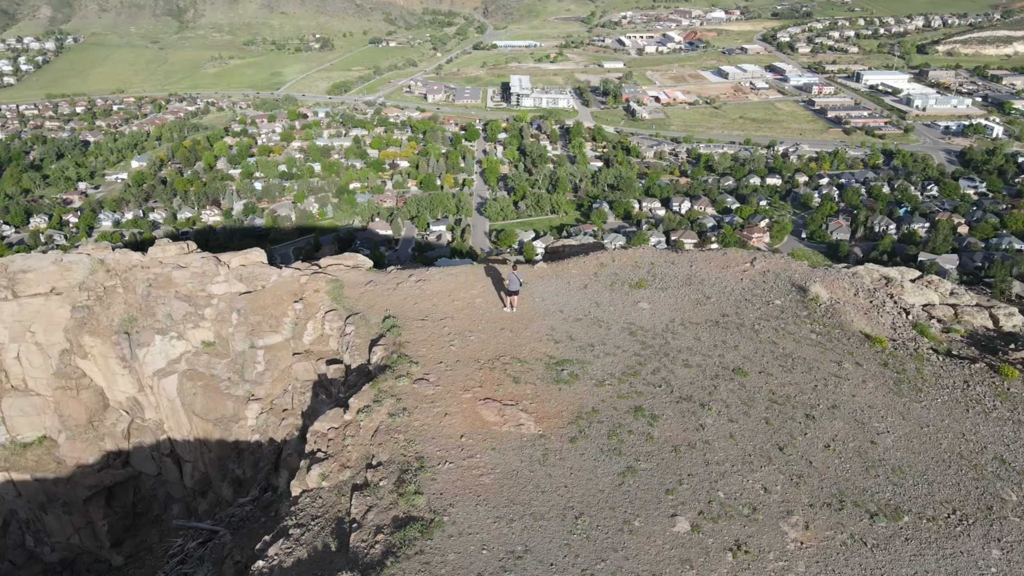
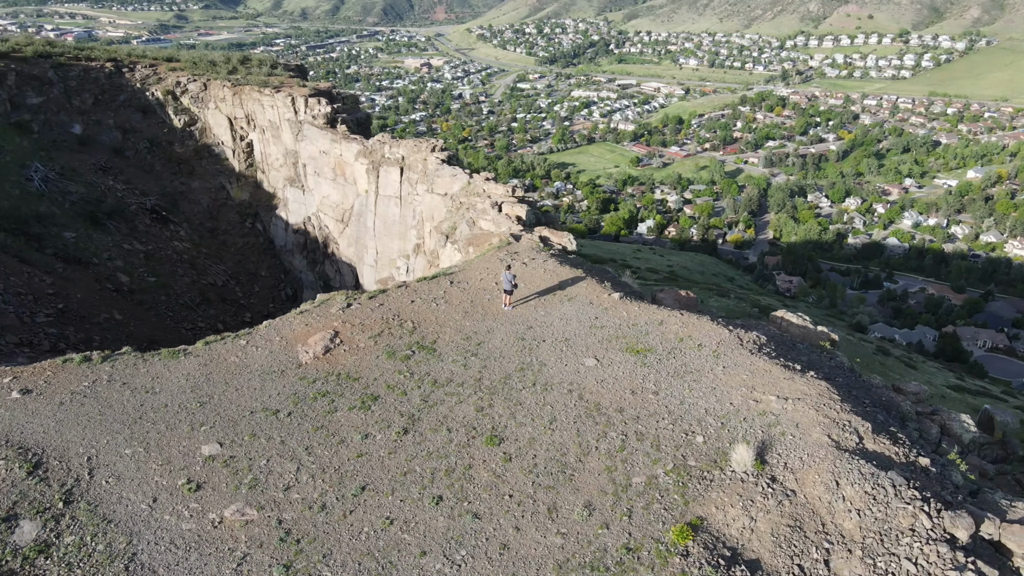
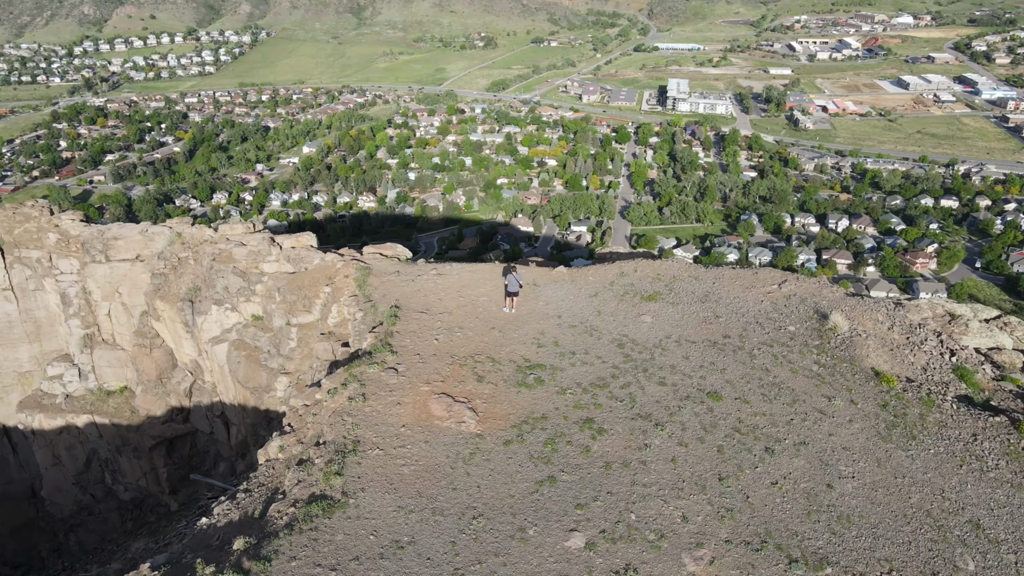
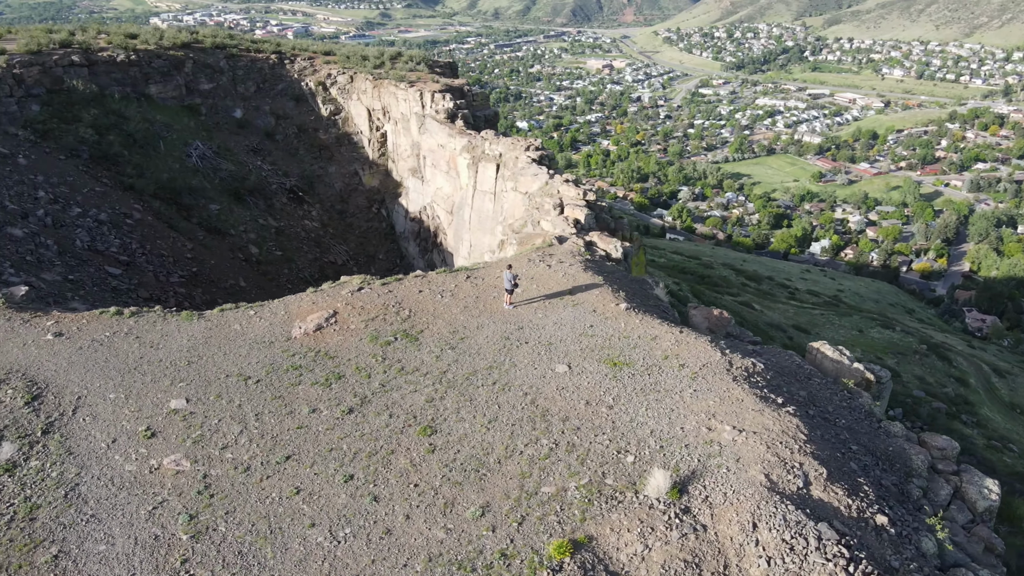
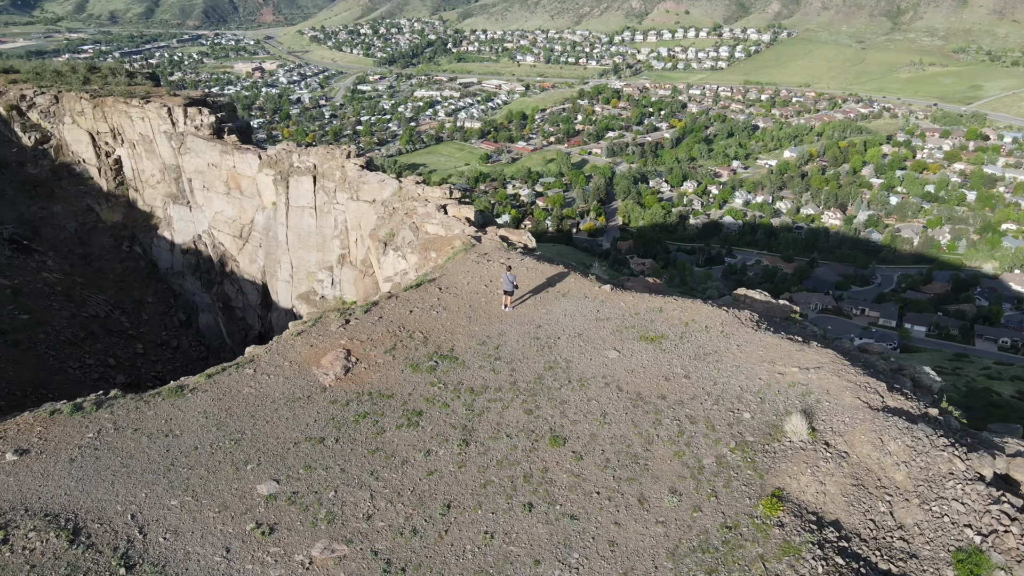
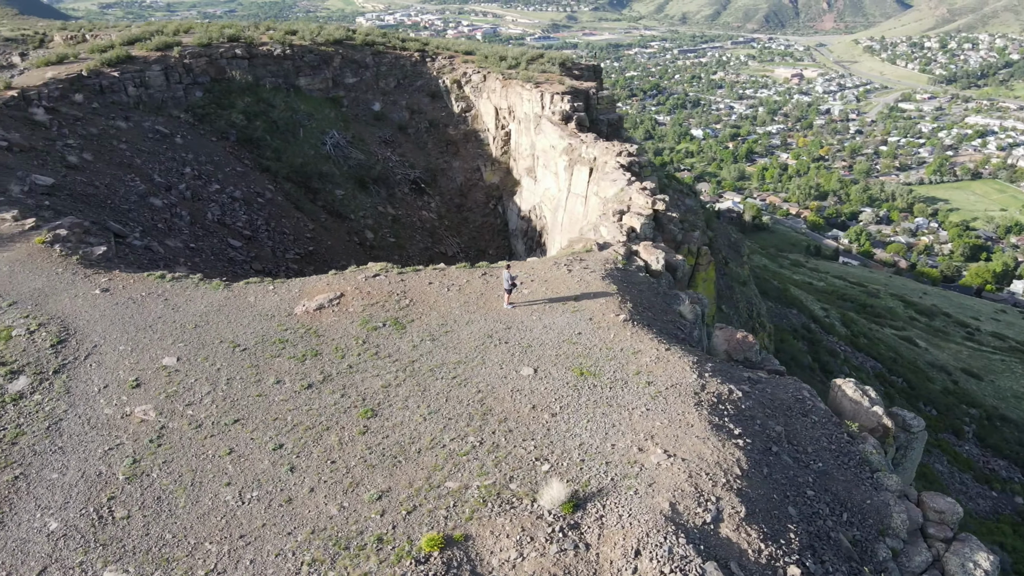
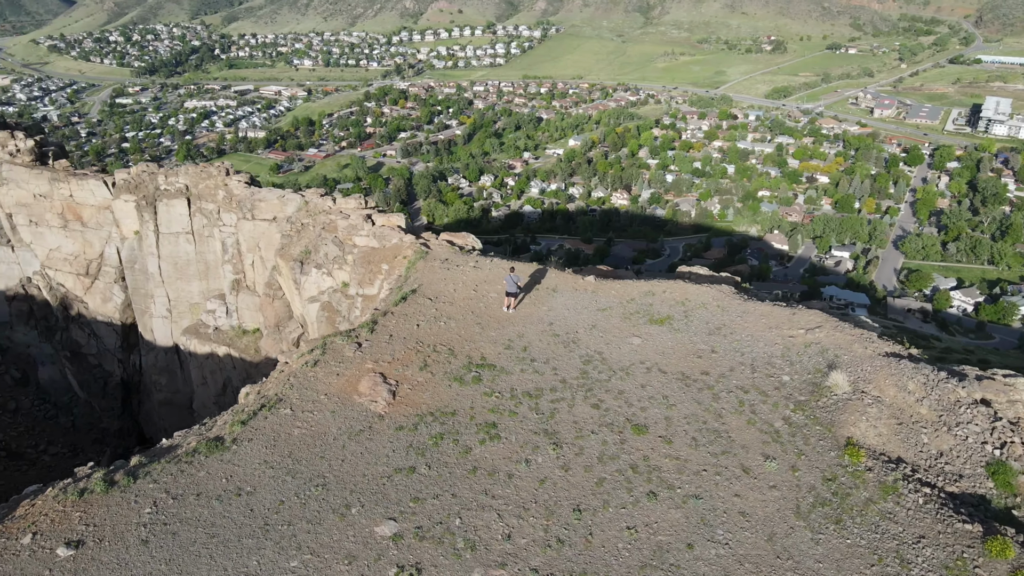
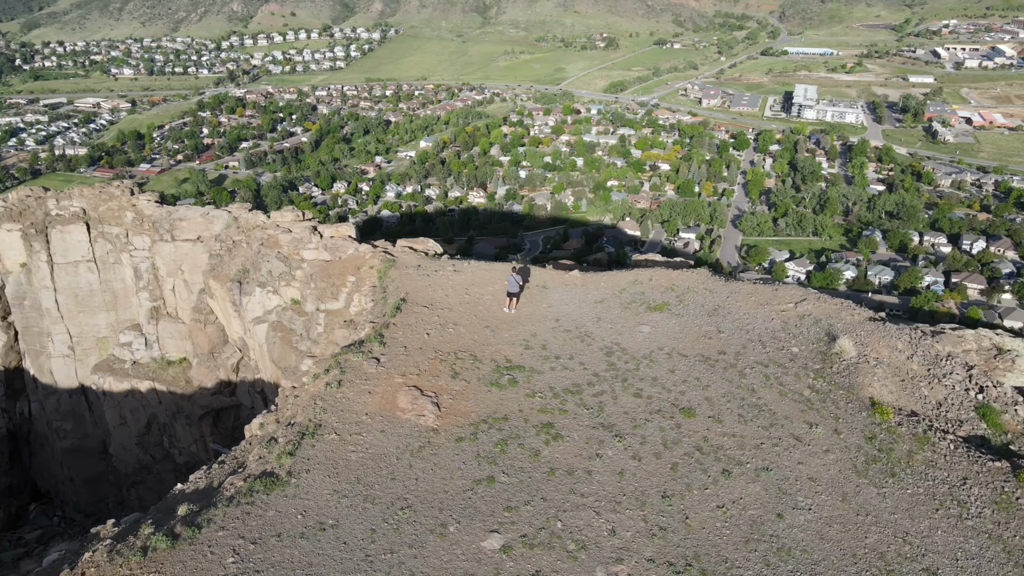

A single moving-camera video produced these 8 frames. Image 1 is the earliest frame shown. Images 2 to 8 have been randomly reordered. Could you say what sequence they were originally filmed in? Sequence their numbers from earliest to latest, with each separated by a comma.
3, 8, 7, 5, 2, 4, 6
